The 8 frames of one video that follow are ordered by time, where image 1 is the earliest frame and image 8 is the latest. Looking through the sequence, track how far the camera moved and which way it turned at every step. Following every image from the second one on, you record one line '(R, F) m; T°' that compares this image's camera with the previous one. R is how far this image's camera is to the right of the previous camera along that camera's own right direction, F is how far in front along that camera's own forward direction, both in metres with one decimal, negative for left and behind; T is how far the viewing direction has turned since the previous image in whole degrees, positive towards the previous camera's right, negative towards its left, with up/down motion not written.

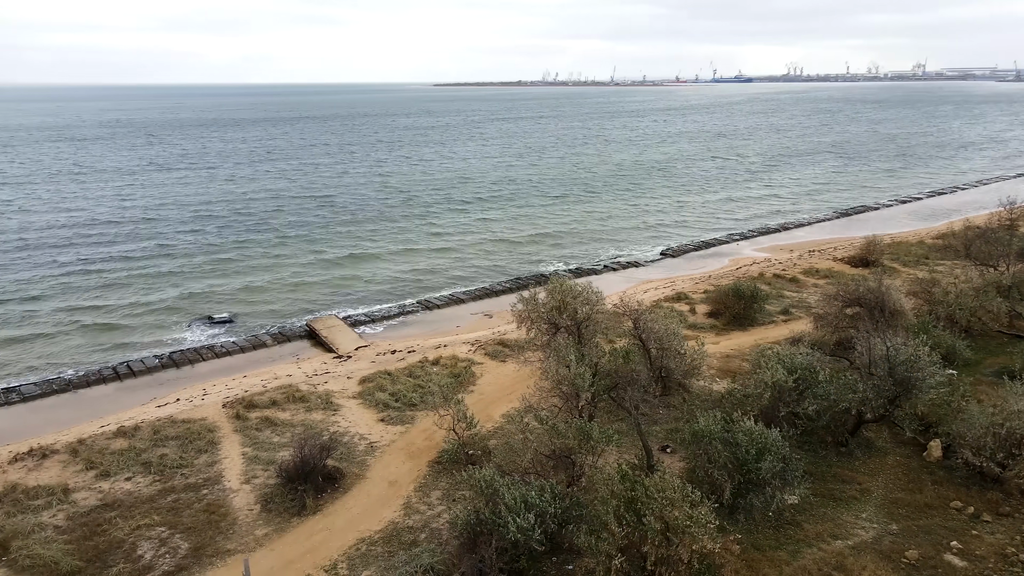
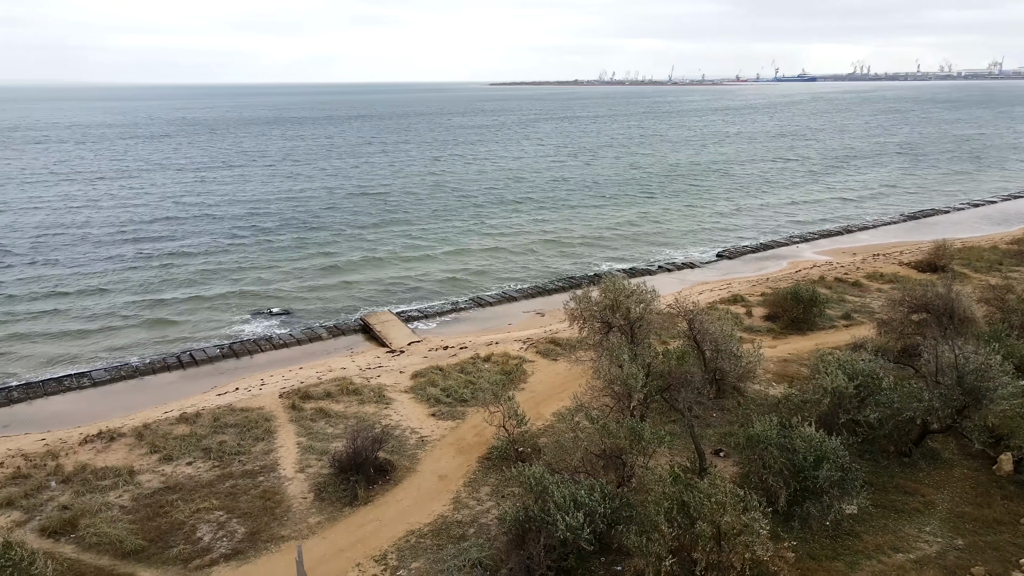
(0.0, 0.0) m; -4°
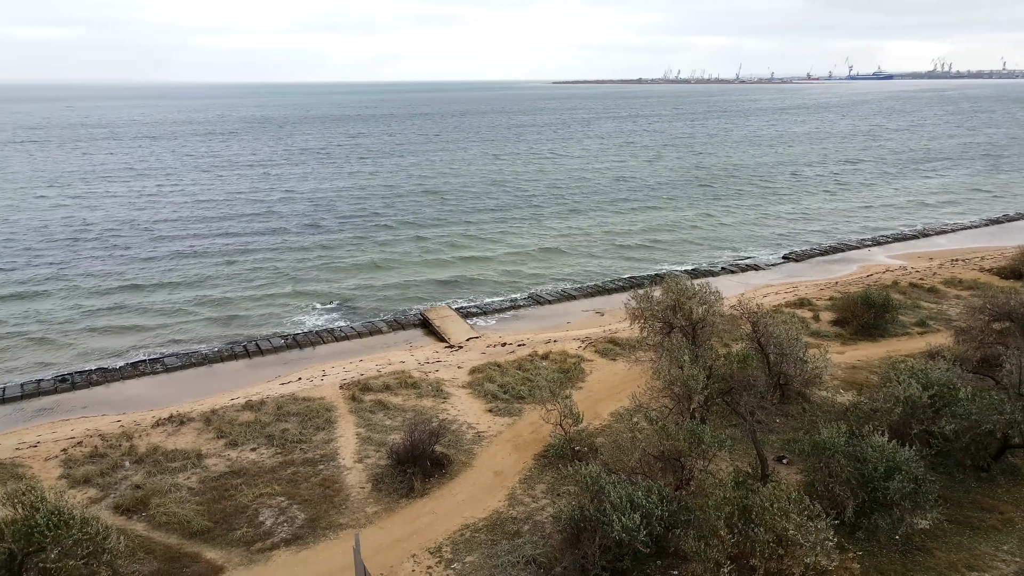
(0.0, +0.1) m; -5°
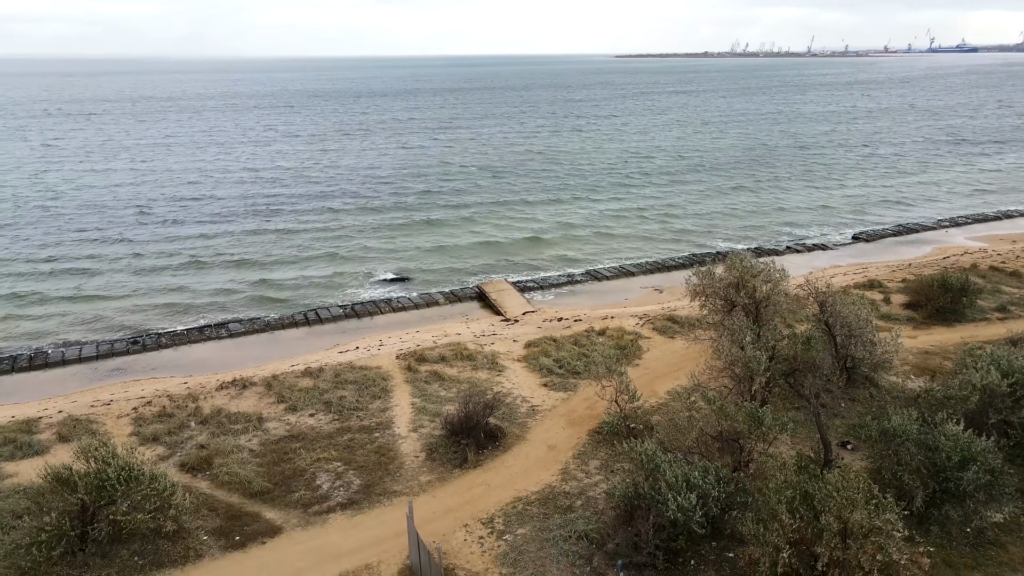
(0.0, +0.2) m; -4°
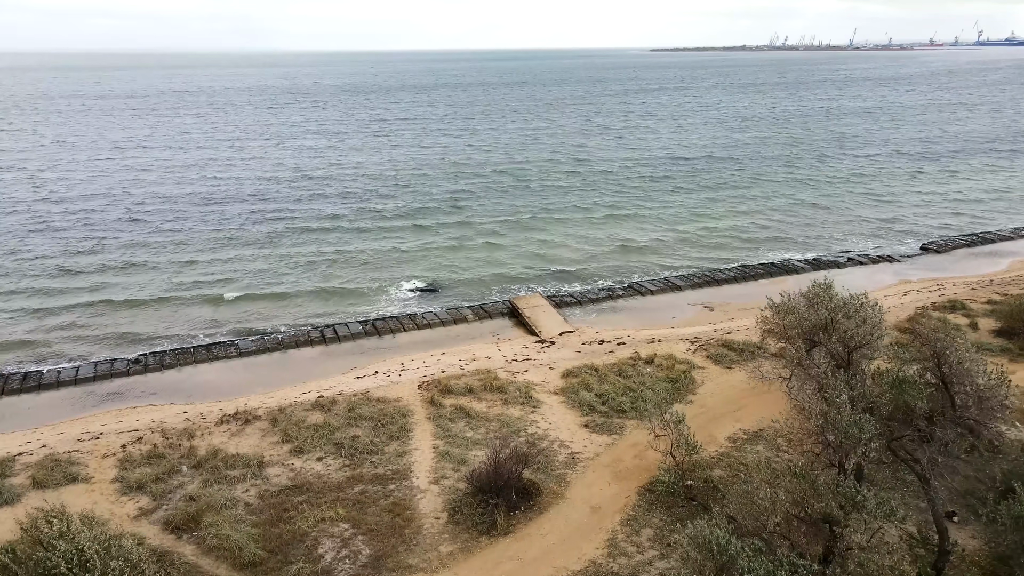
(-0.1, +2.1) m; -2°
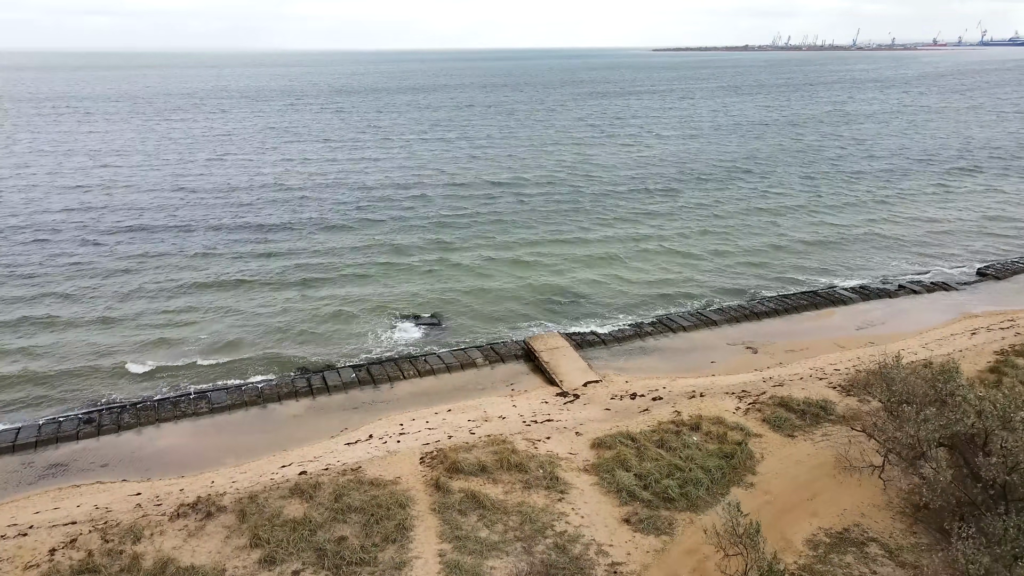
(-0.4, +2.8) m; 0°
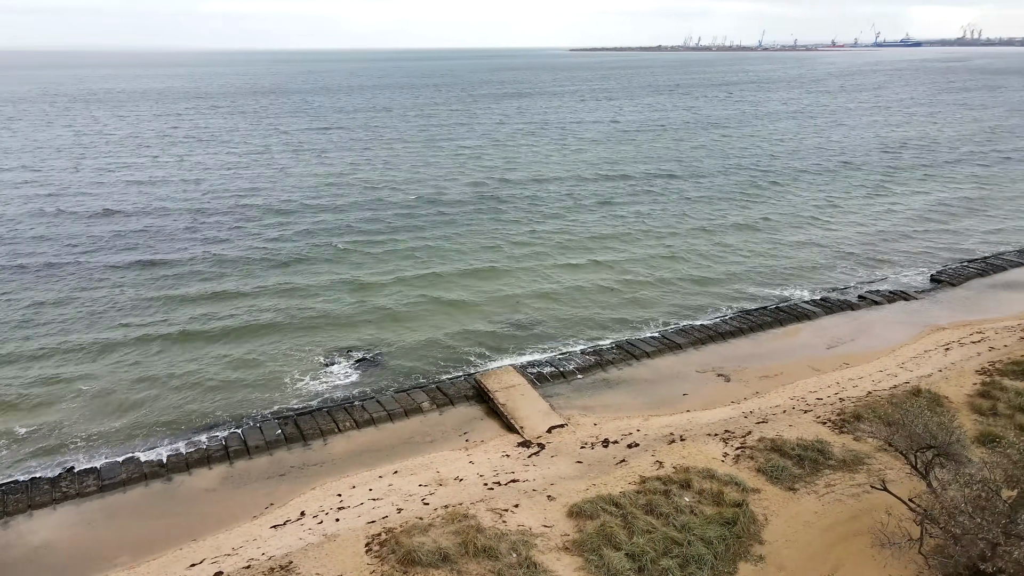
(-0.5, +2.3) m; +6°
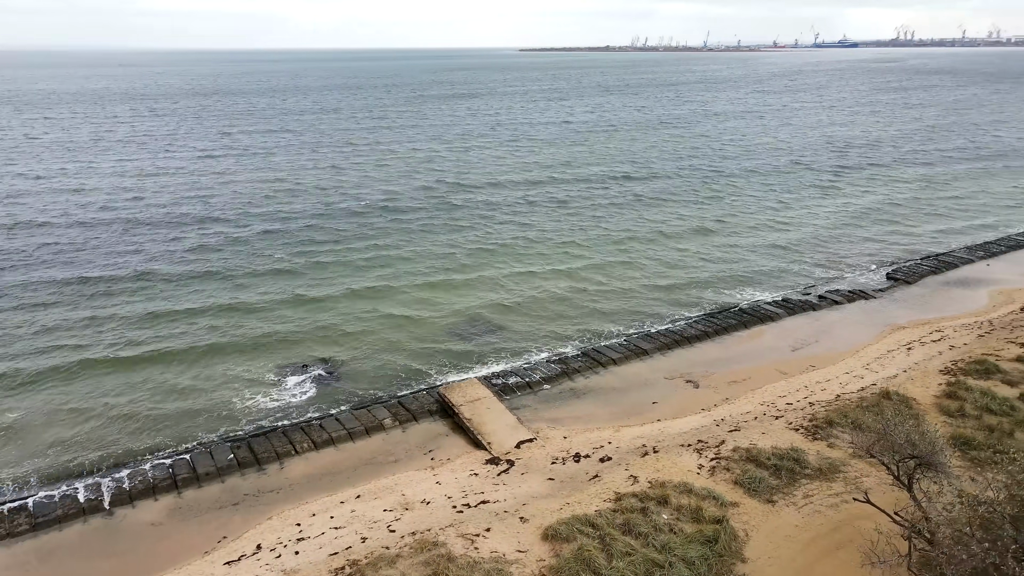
(-0.2, +0.6) m; +4°
